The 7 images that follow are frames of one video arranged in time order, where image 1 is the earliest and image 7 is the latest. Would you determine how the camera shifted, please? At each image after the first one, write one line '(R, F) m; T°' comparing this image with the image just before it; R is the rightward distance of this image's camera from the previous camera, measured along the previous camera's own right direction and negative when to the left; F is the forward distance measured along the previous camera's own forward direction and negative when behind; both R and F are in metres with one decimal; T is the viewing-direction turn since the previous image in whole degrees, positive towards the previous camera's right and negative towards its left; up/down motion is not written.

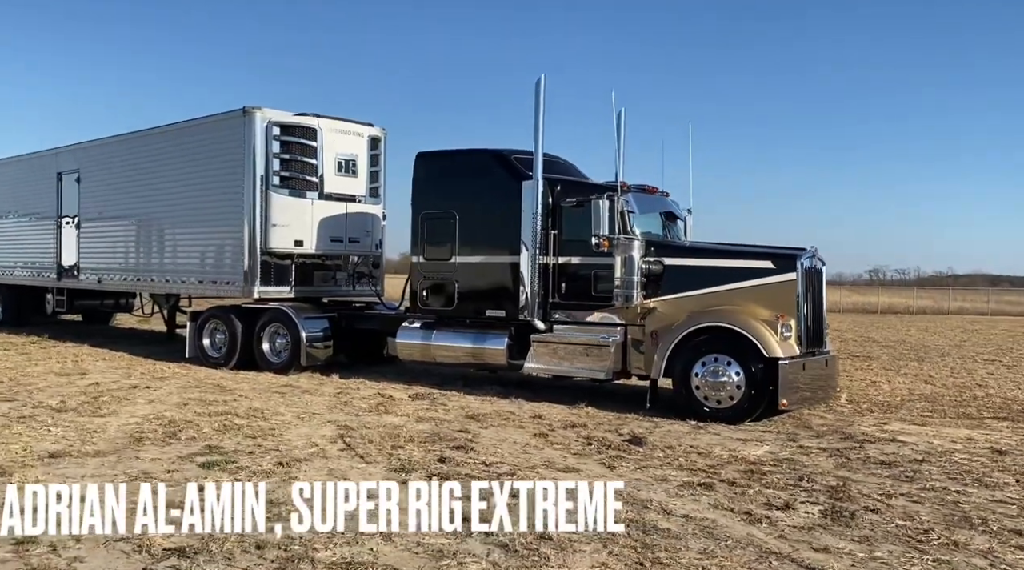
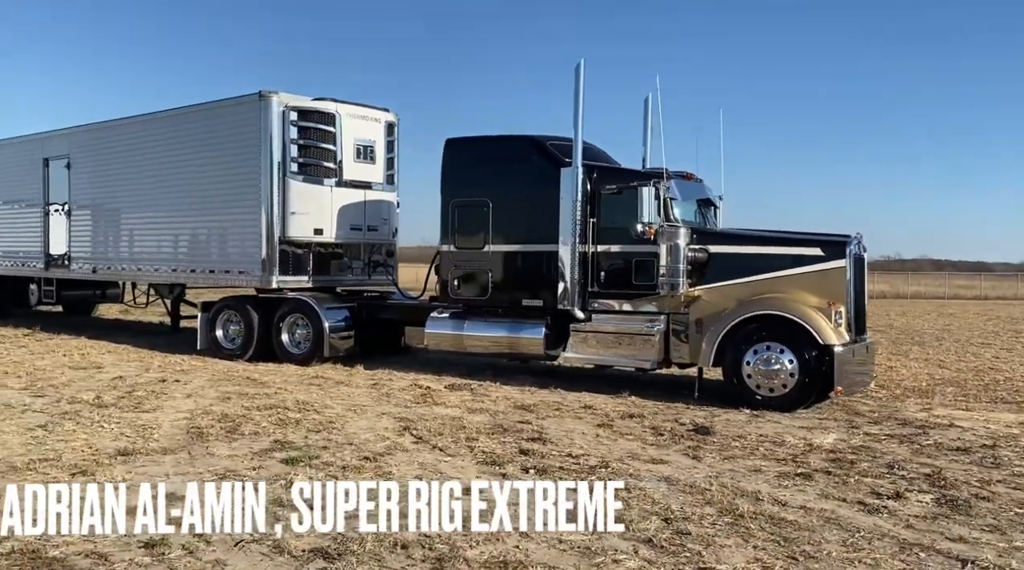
(-0.9, +0.1) m; +2°
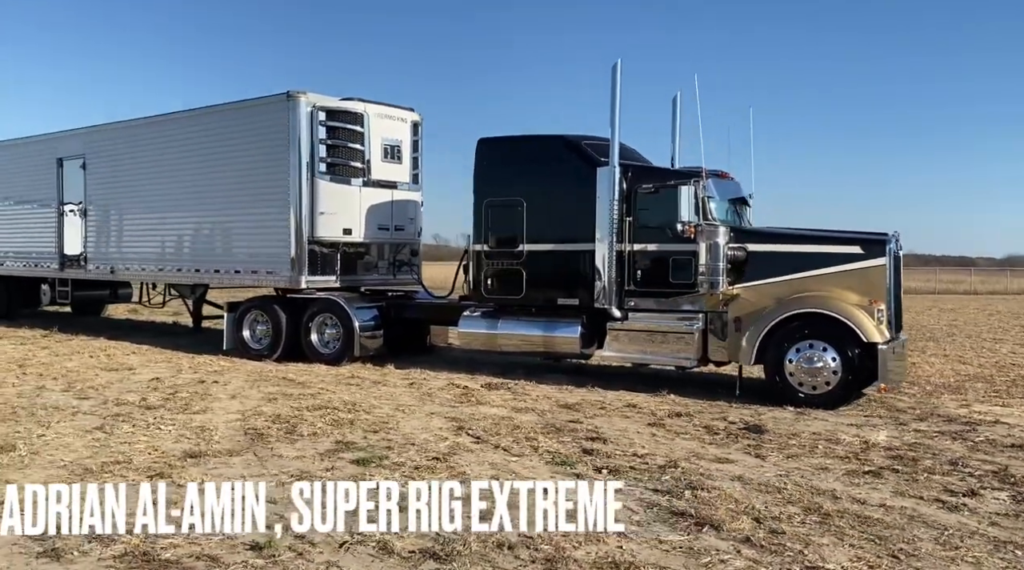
(-0.5, 0.0) m; +1°
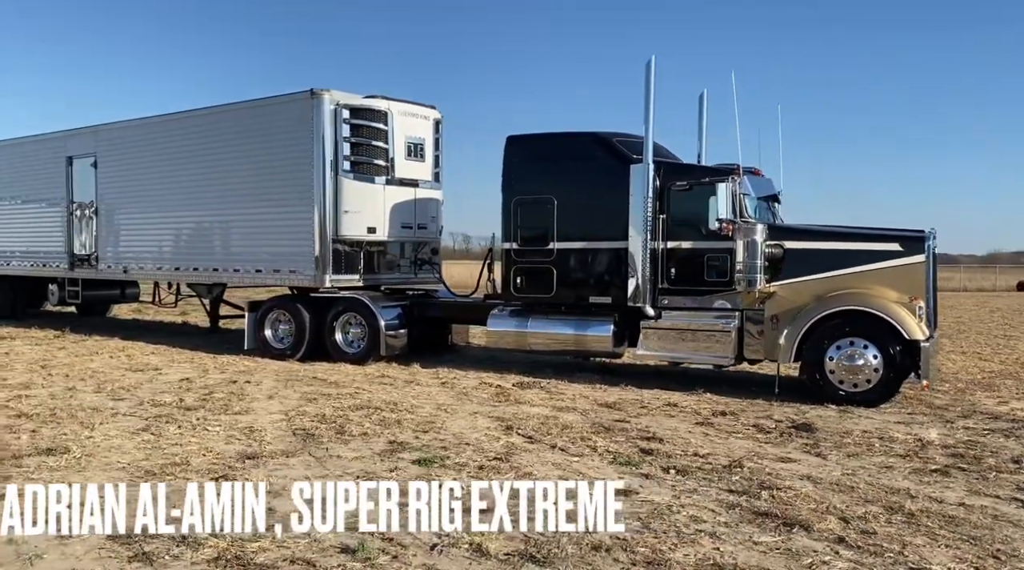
(-0.5, +0.1) m; +1°
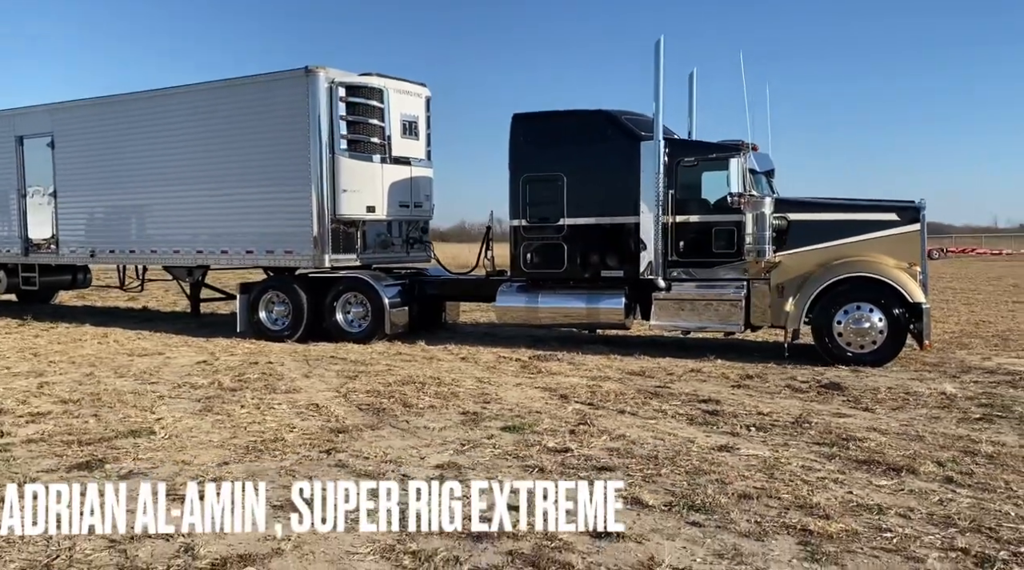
(-1.2, -0.2) m; +6°
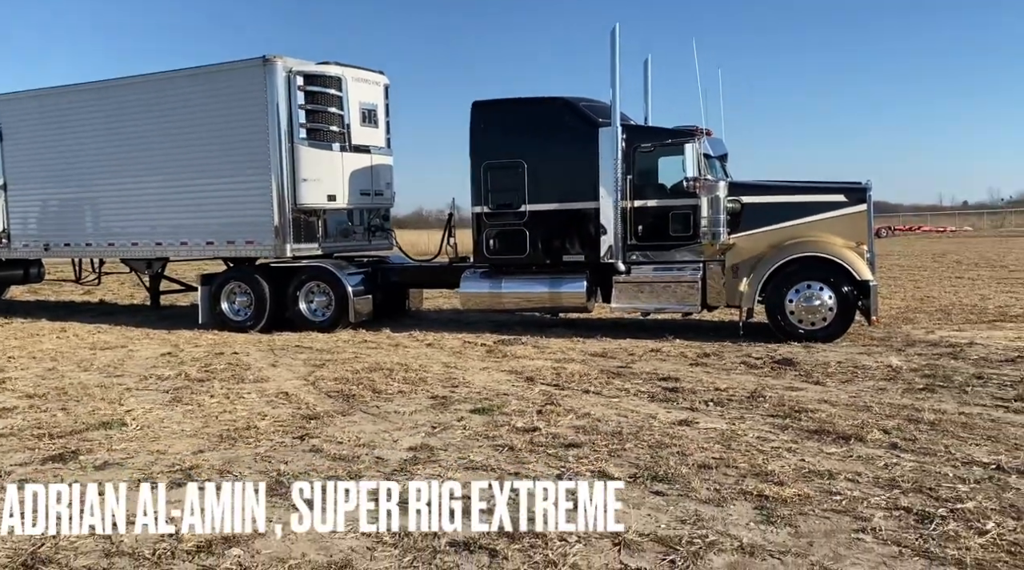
(0.0, -0.2) m; +3°
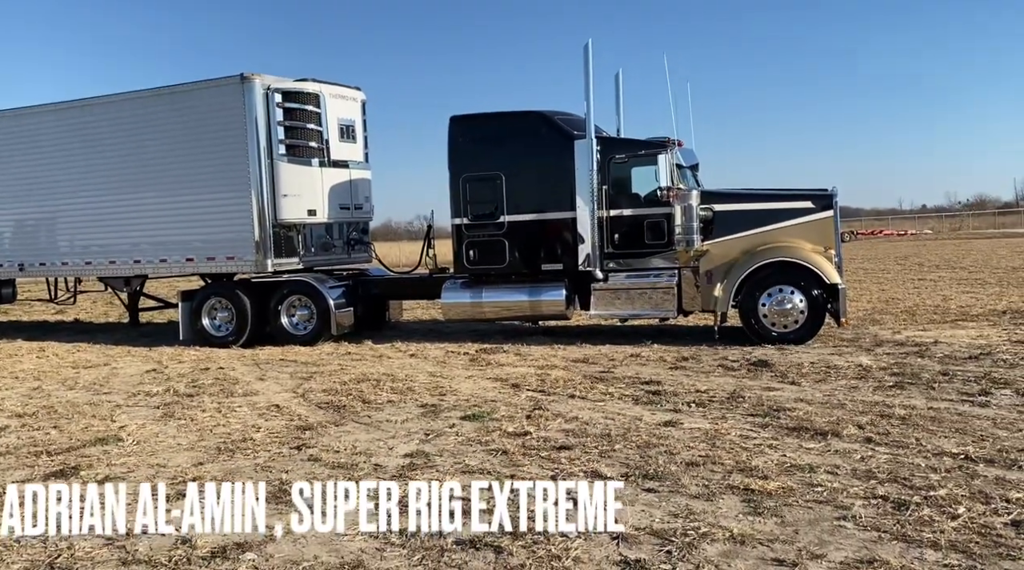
(-0.1, -0.2) m; +2°
